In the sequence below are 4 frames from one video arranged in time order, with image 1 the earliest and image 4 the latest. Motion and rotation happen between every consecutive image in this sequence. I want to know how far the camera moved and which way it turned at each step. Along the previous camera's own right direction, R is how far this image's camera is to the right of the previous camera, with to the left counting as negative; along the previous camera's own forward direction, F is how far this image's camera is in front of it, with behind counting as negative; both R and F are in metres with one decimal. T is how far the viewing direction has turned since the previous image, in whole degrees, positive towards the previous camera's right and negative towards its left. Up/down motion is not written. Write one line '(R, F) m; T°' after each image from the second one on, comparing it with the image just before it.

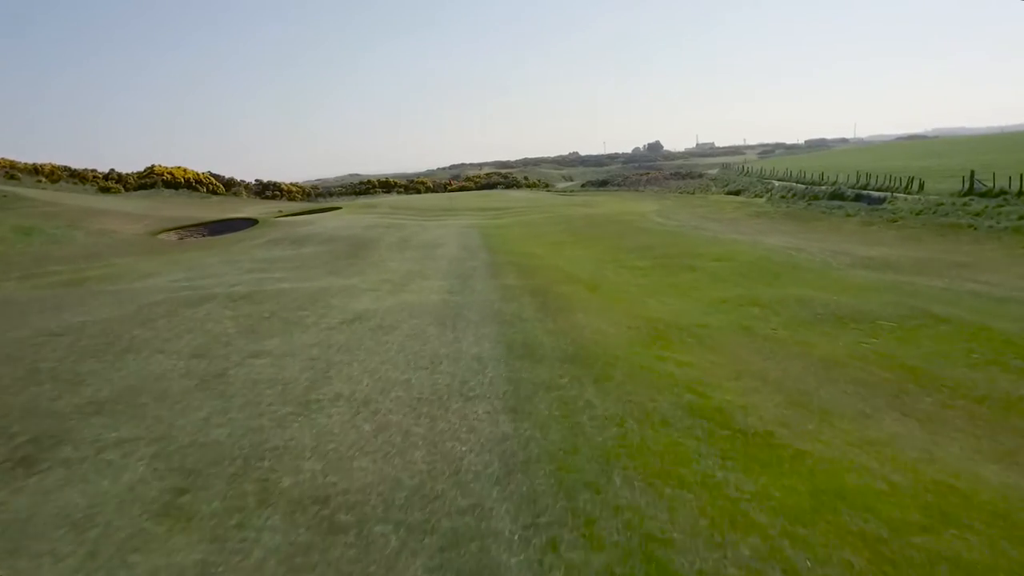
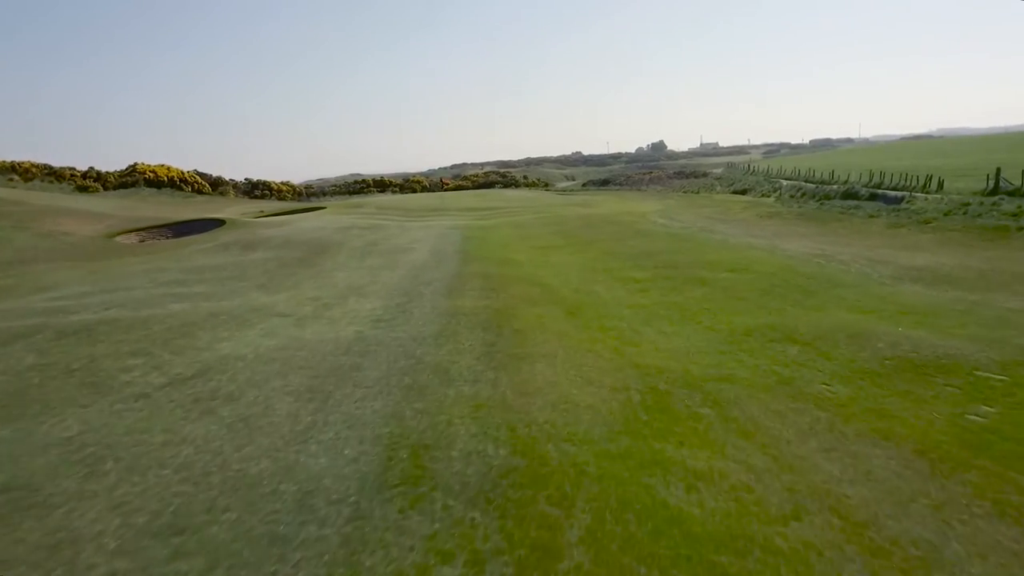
(+0.9, +4.5) m; 0°
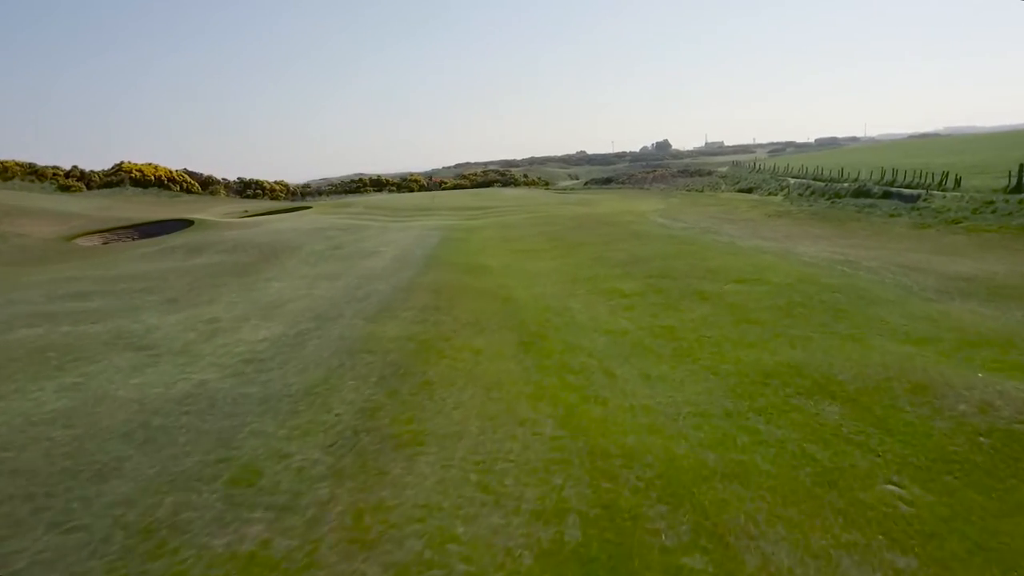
(+1.0, +3.6) m; 0°
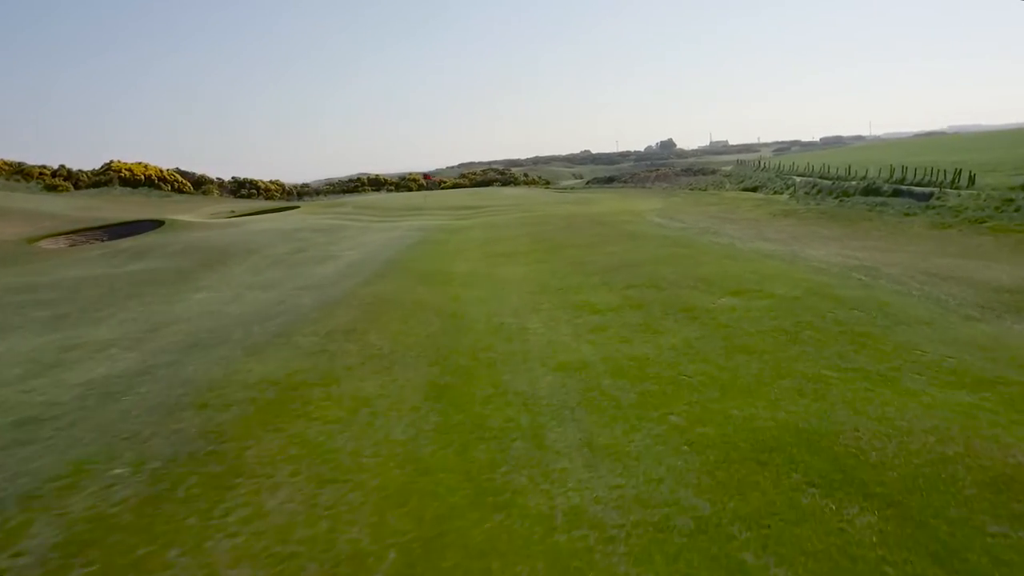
(+1.0, +2.8) m; 0°
